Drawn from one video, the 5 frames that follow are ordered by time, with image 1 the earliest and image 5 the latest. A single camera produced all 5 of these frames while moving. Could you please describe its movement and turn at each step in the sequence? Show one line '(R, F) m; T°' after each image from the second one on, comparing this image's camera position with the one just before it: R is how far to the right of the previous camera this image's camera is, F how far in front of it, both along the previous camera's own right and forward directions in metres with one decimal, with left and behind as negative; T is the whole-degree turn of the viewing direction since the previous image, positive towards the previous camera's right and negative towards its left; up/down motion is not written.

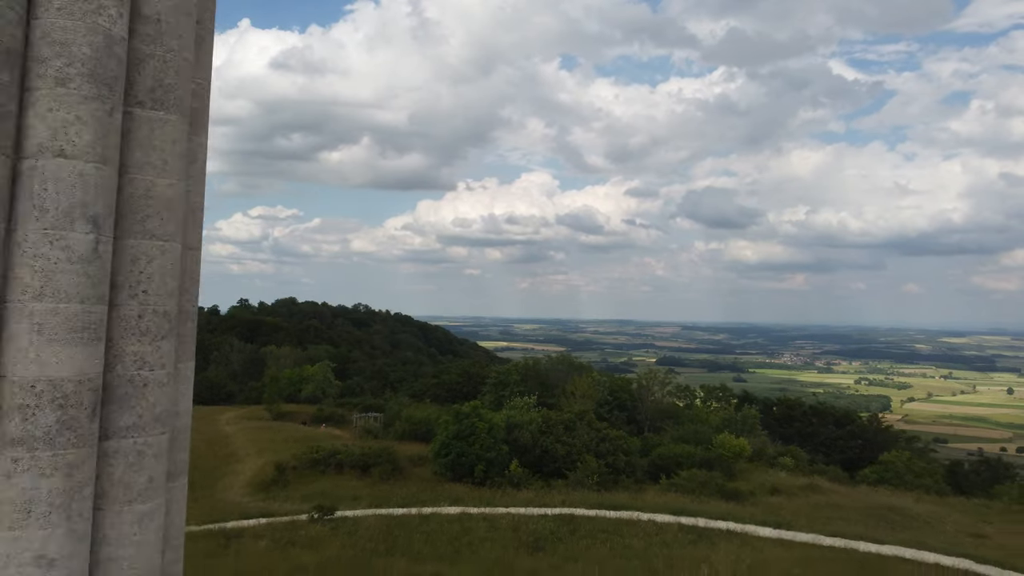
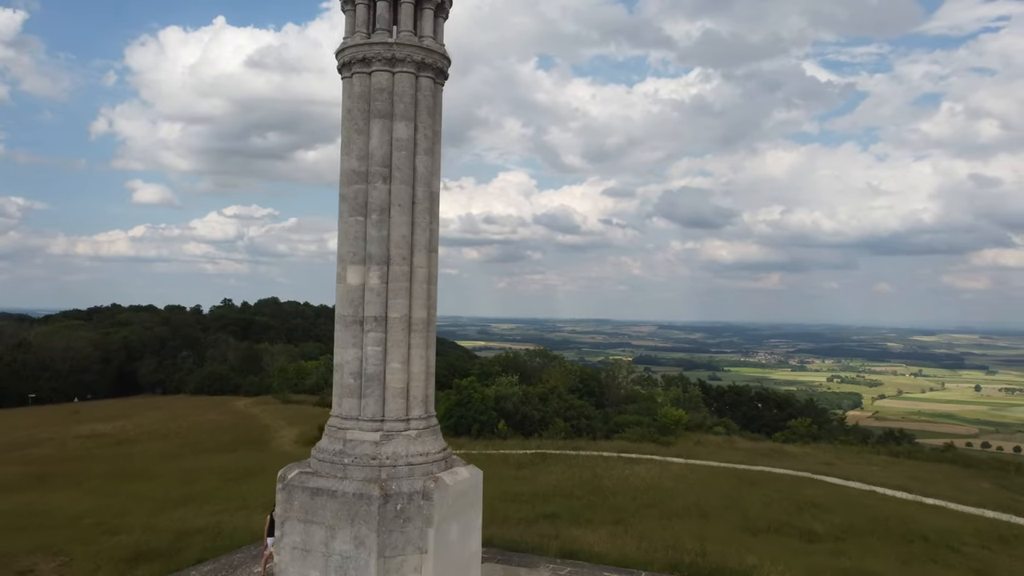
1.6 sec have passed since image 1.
(+0.9, +4.8) m; +2°
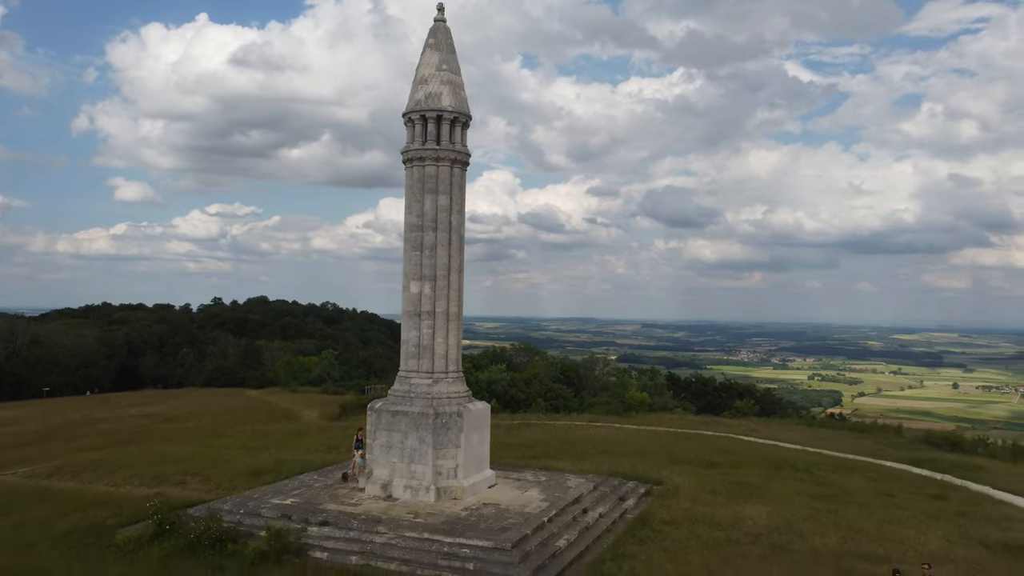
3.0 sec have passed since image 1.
(-0.2, +2.5) m; +1°
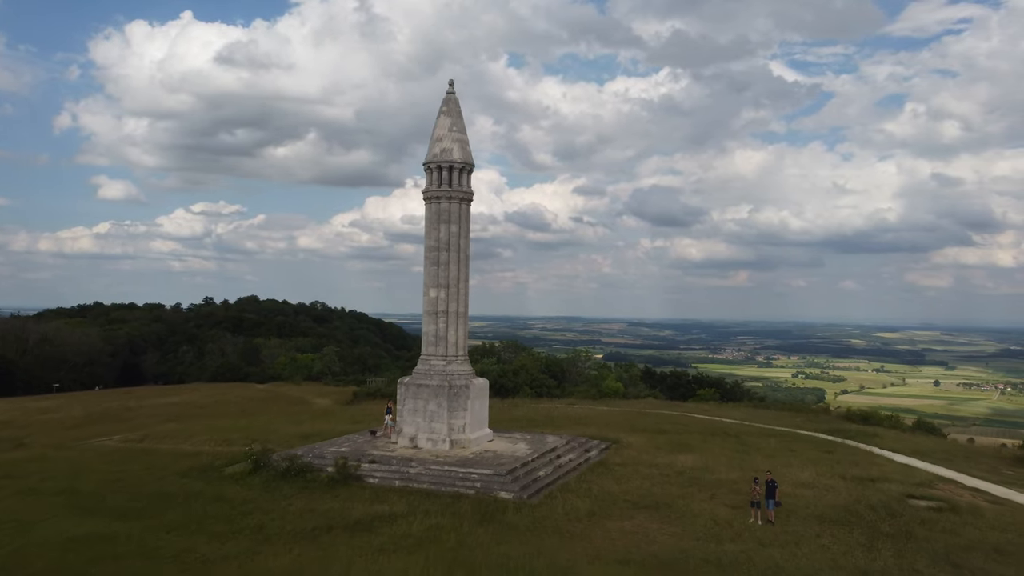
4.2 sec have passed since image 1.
(0.0, +2.2) m; +1°
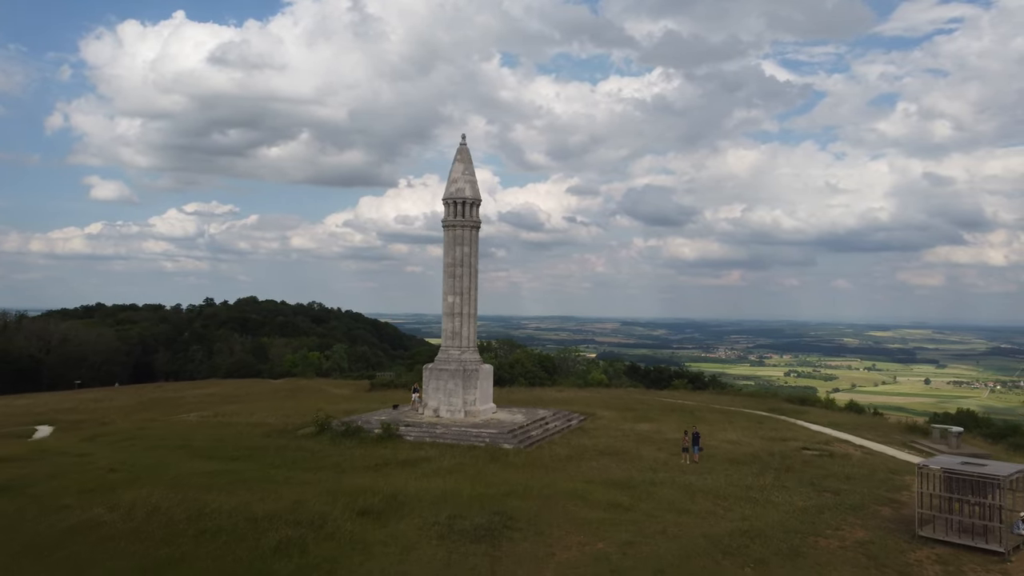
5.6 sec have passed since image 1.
(+1.1, +0.9) m; +1°
